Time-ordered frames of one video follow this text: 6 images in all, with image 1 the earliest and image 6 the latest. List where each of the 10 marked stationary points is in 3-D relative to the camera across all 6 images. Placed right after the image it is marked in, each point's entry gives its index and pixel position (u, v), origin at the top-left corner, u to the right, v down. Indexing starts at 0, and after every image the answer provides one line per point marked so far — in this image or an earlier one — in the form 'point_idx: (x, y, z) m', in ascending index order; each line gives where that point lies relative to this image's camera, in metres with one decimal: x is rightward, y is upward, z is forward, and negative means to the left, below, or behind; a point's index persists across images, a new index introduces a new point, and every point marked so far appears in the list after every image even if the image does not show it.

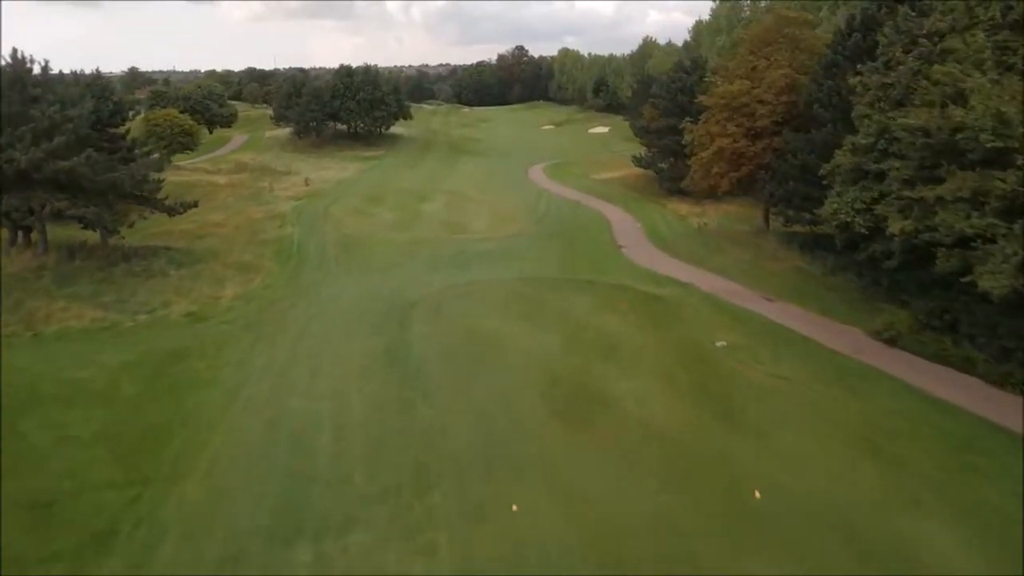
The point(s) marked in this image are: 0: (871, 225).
0: (+6.5, +1.1, +13.6) m
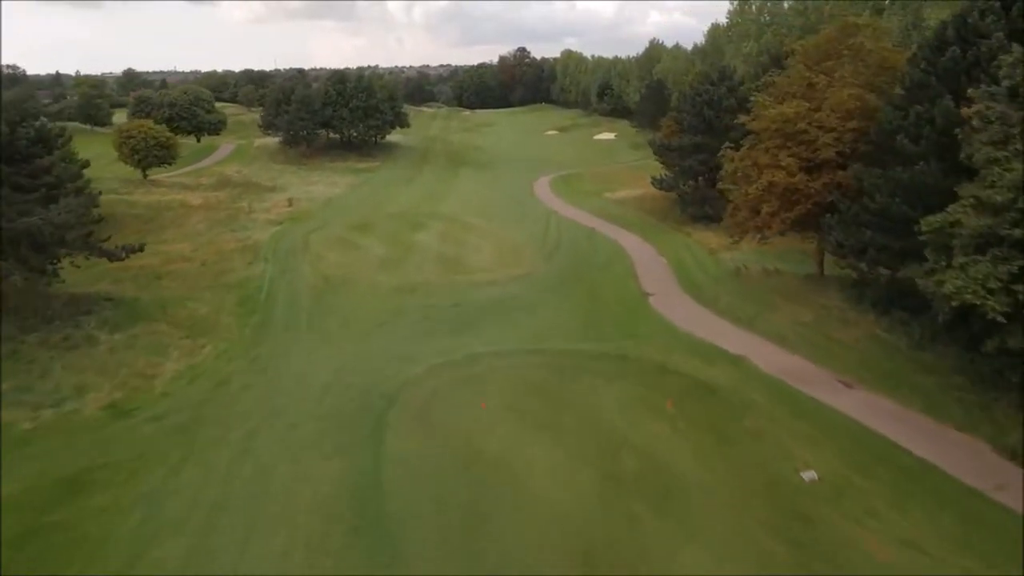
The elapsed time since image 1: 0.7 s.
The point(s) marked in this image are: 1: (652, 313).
0: (+6.7, -0.3, +10.1) m
1: (+3.3, -0.6, +17.9) m
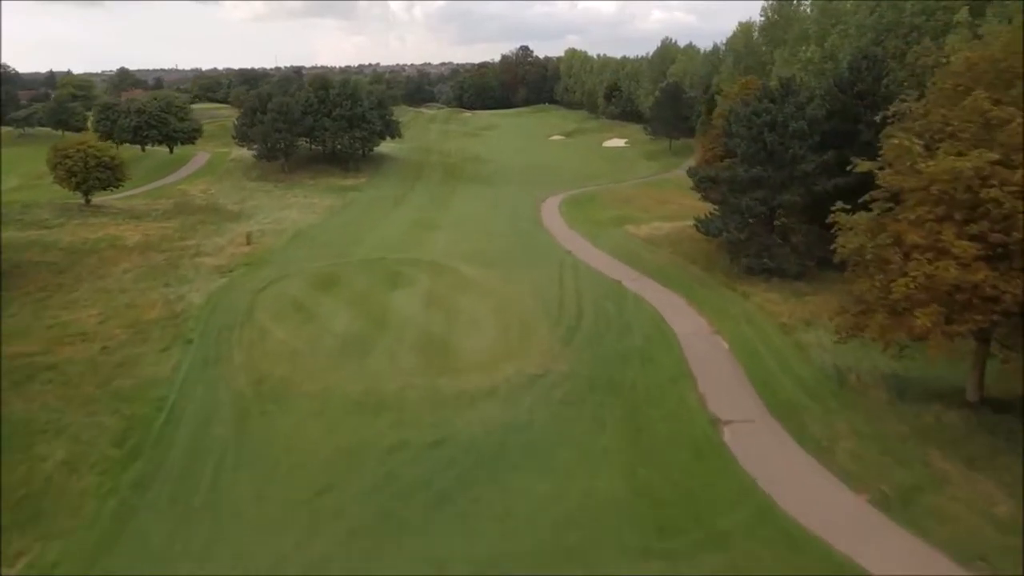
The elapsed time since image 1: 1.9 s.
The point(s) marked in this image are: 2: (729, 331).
0: (+6.8, -2.5, +3.9) m
1: (+3.5, -2.8, +11.7) m
2: (+5.3, -1.0, +18.5) m
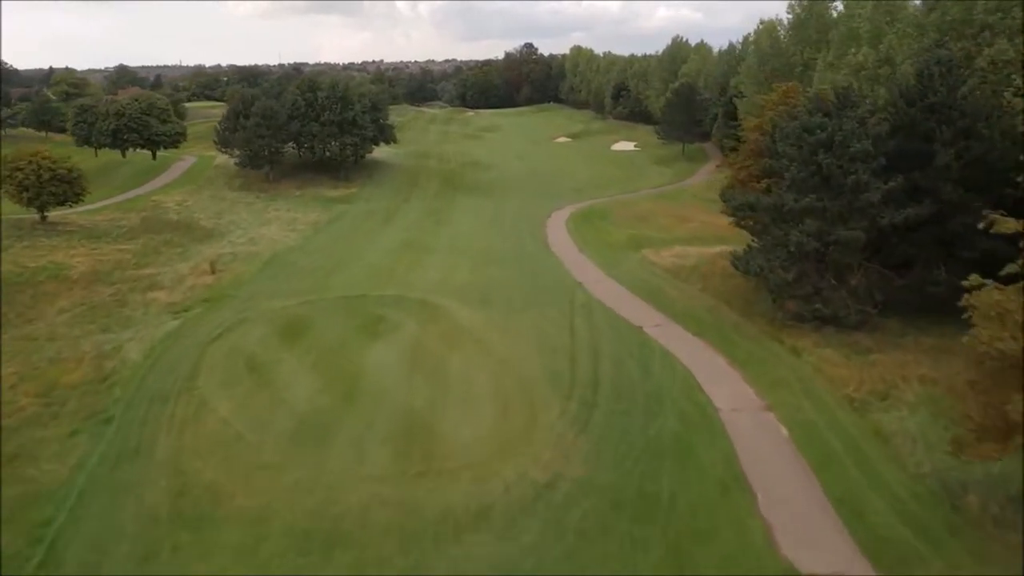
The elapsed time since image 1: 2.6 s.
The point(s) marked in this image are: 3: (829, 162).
0: (+6.8, -3.9, +0.2) m
1: (+3.4, -4.1, +8.0) m
2: (+5.4, -2.3, +14.8) m
3: (+7.7, +3.0, +18.1) m
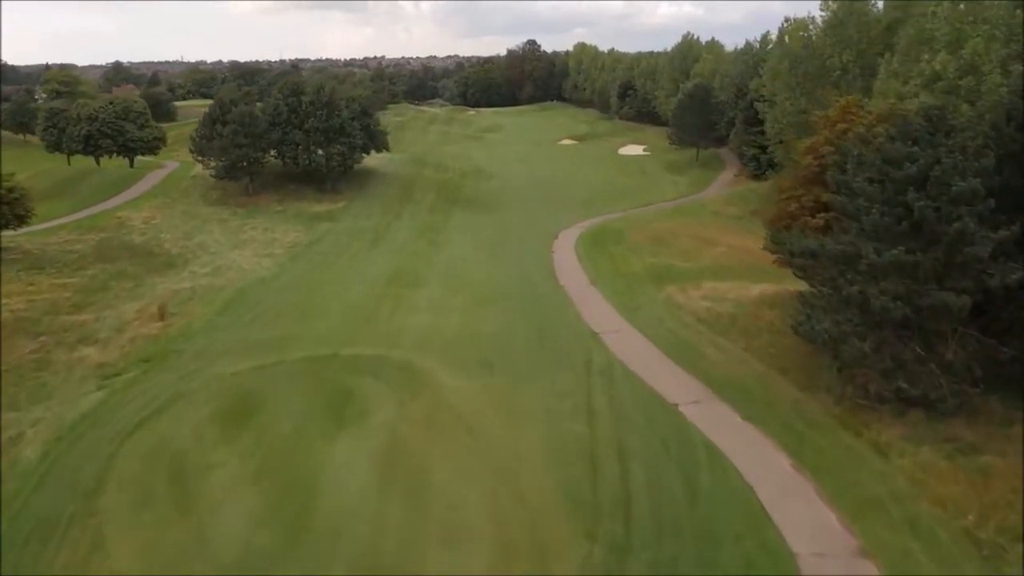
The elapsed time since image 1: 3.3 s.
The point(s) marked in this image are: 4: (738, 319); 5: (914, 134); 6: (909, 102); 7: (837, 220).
0: (+6.8, -5.4, -3.8) m
1: (+3.5, -5.6, +4.1) m
2: (+5.4, -3.8, +10.9) m
3: (+7.7, +1.6, +14.2) m
4: (+6.0, -0.9, +19.9) m
5: (+8.0, +3.1, +15.1) m
6: (+9.7, +4.8, +18.9) m
7: (+7.3, +1.6, +17.1) m
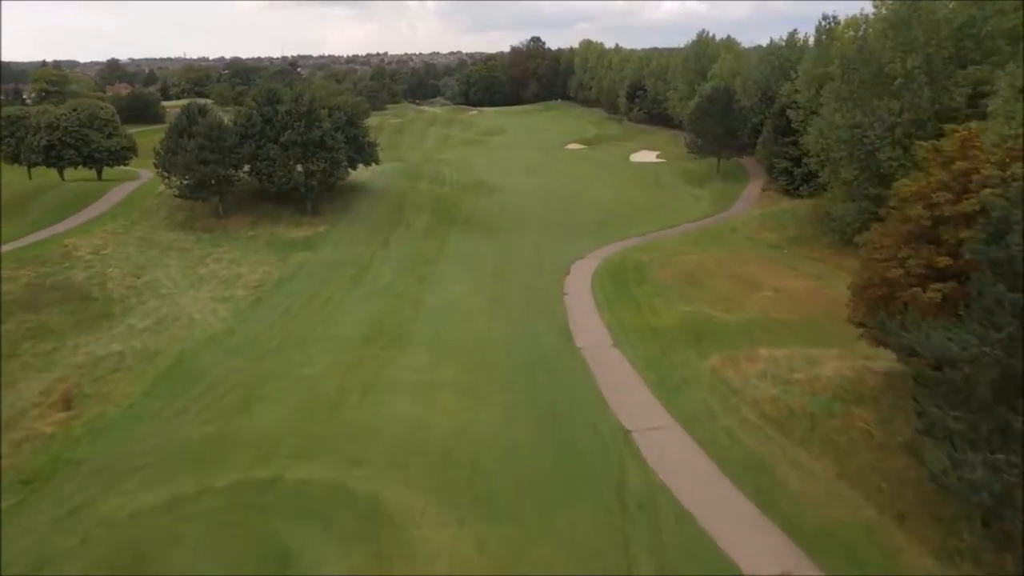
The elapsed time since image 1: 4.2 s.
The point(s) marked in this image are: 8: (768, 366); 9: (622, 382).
0: (+6.8, -7.3, -8.6) m
1: (+3.5, -7.5, -0.8) m
2: (+5.5, -5.6, +6.0) m
3: (+7.8, -0.2, +9.3) m
4: (+6.1, -2.7, +15.0) m
5: (+8.1, +1.3, +10.2) m
6: (+9.8, +3.1, +13.9) m
7: (+7.4, -0.2, +12.2) m
8: (+6.2, -1.9, +18.3) m
9: (+2.7, -2.3, +18.5) m
